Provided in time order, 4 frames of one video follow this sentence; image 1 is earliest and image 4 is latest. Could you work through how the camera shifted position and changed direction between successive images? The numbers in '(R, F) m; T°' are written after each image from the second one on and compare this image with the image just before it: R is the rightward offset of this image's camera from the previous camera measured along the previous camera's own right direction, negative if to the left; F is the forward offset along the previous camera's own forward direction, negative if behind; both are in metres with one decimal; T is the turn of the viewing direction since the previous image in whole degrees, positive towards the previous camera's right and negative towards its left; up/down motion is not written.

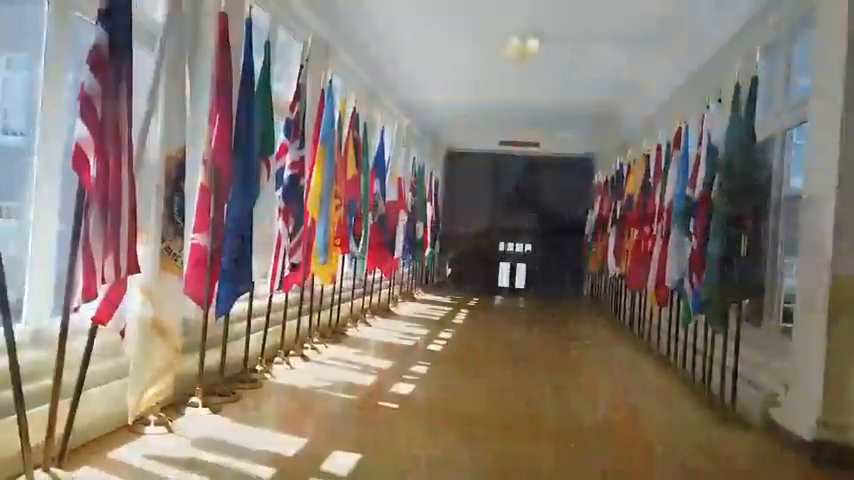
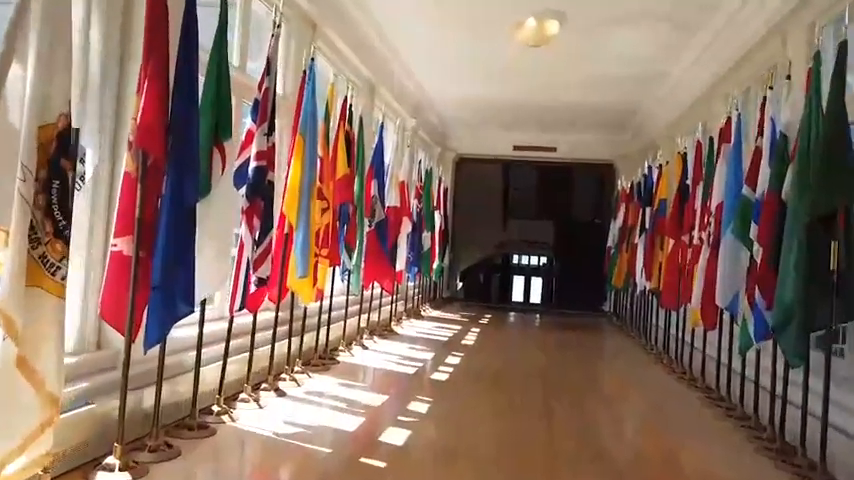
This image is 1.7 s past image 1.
(+0.1, +0.7) m; -1°
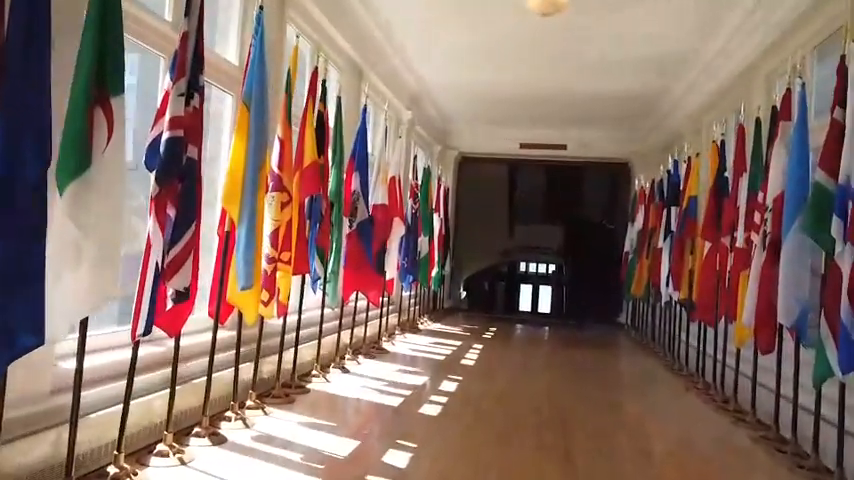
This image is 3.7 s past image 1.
(+0.1, +0.8) m; -1°
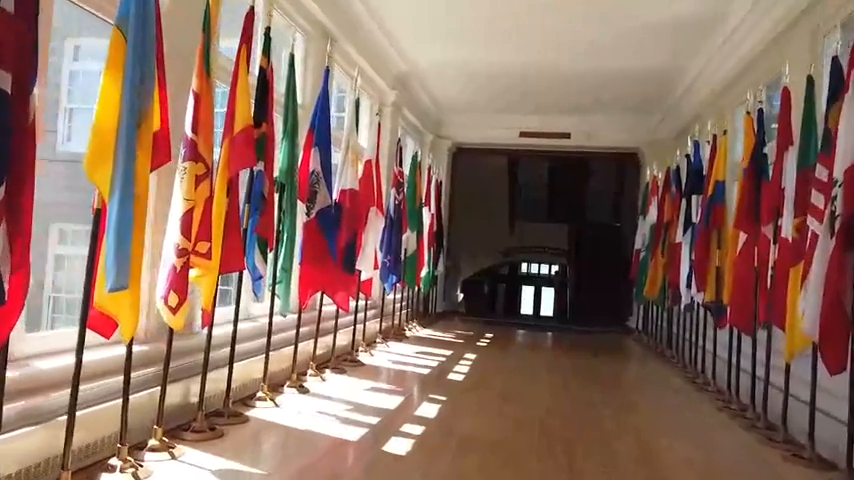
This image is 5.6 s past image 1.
(+0.2, +0.8) m; 0°
